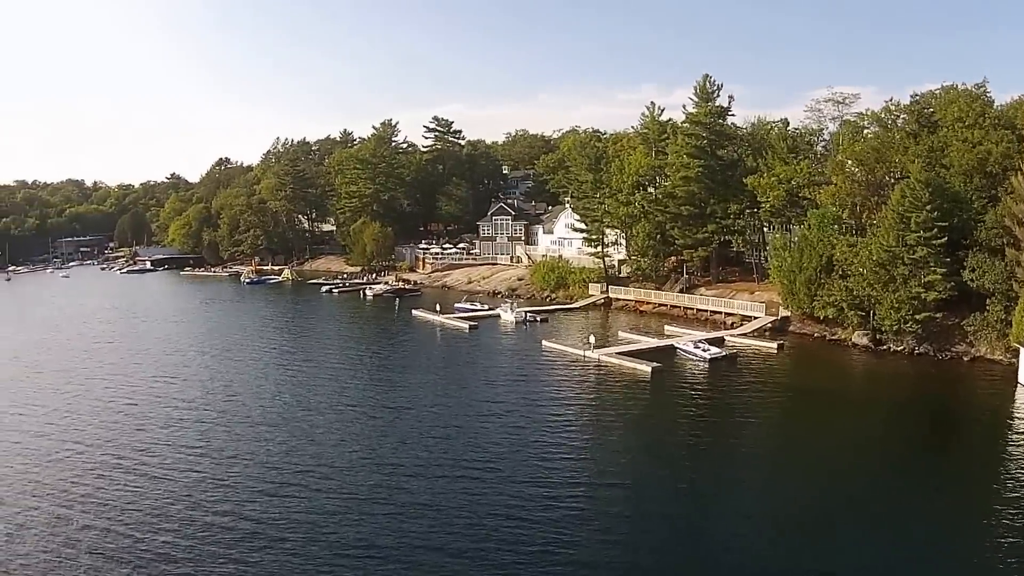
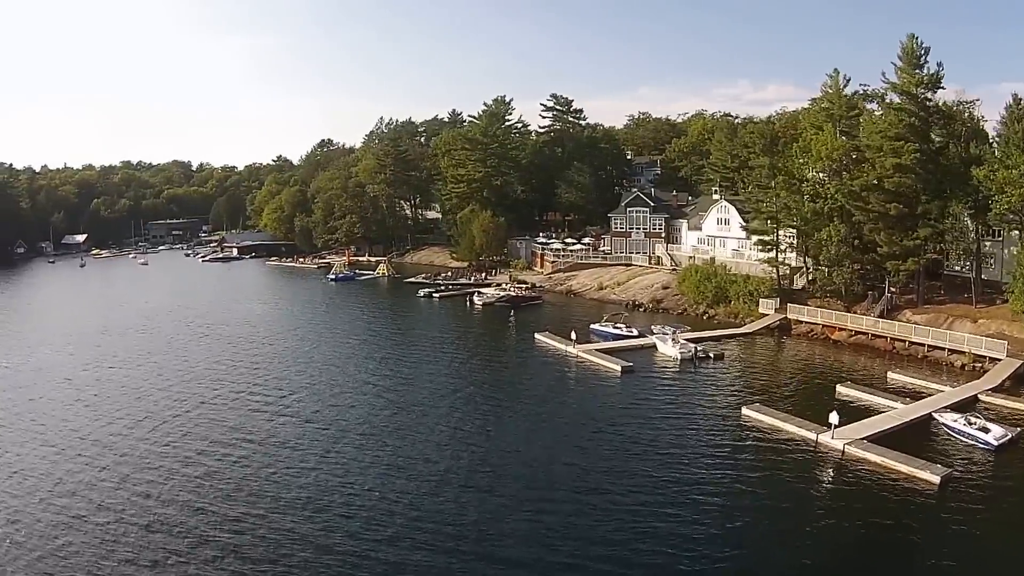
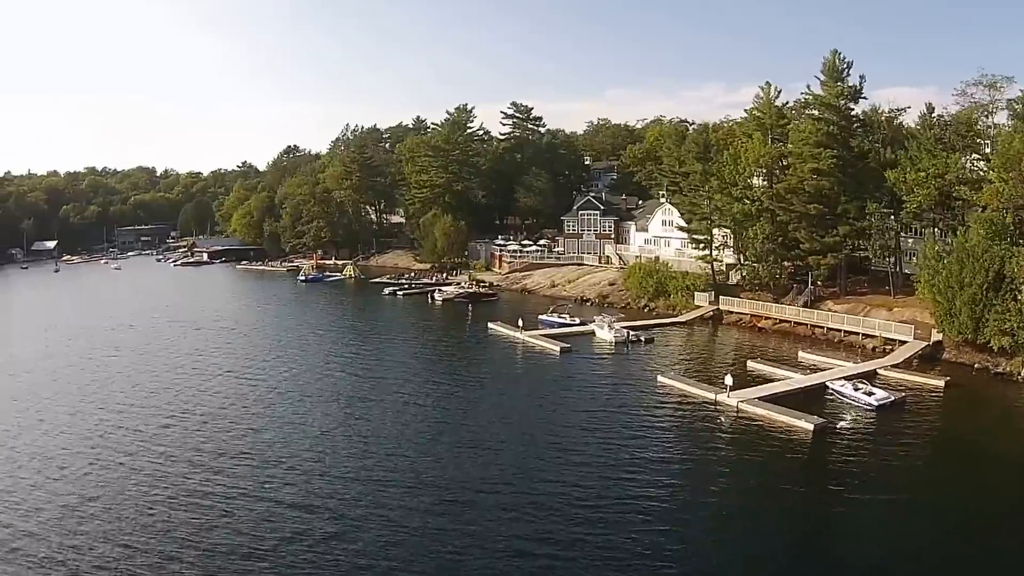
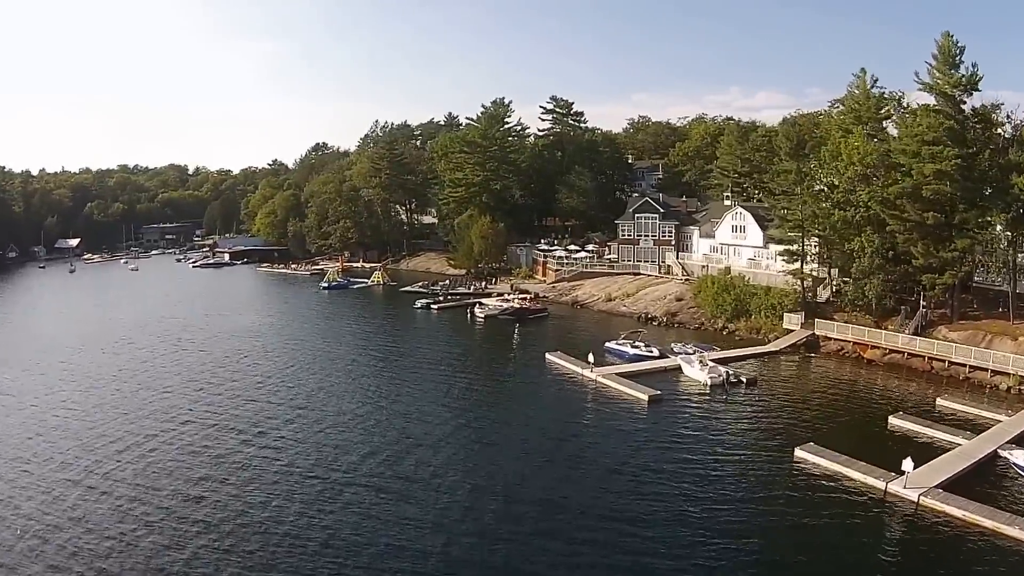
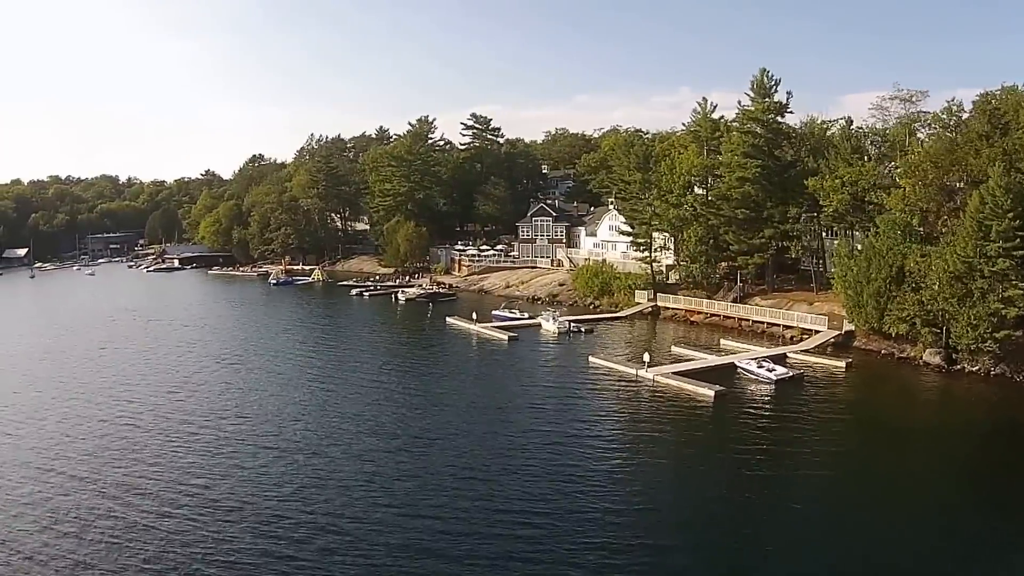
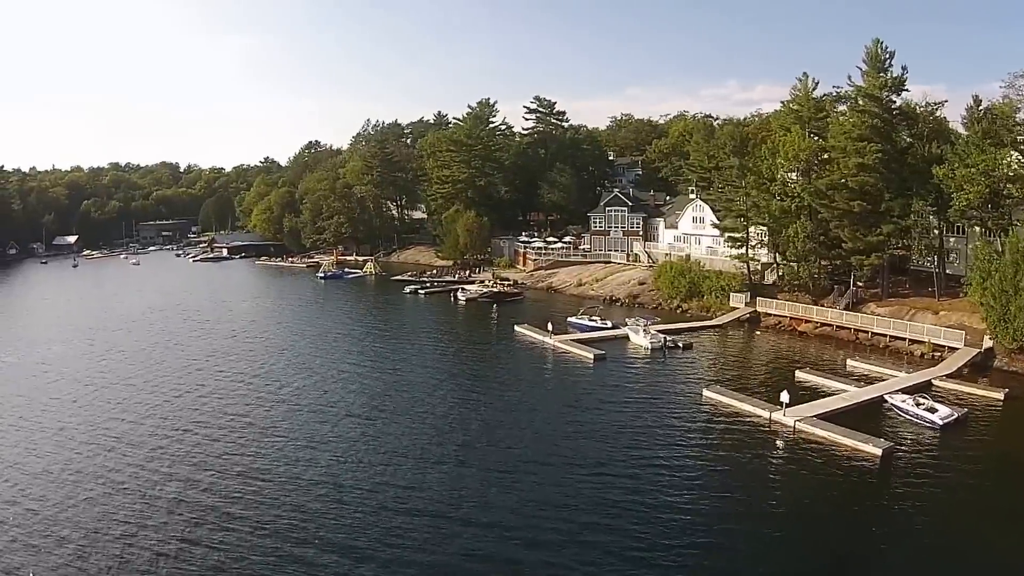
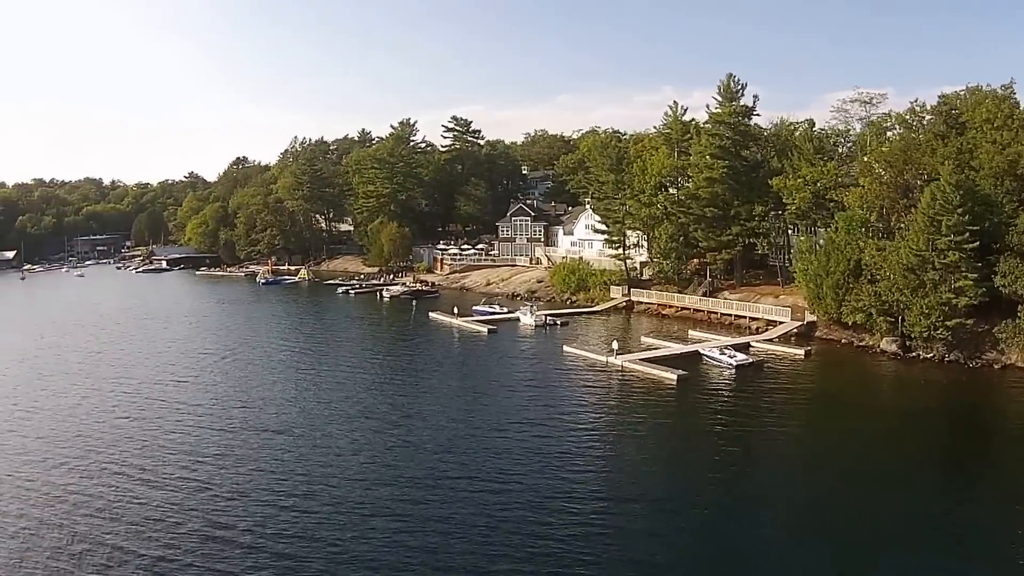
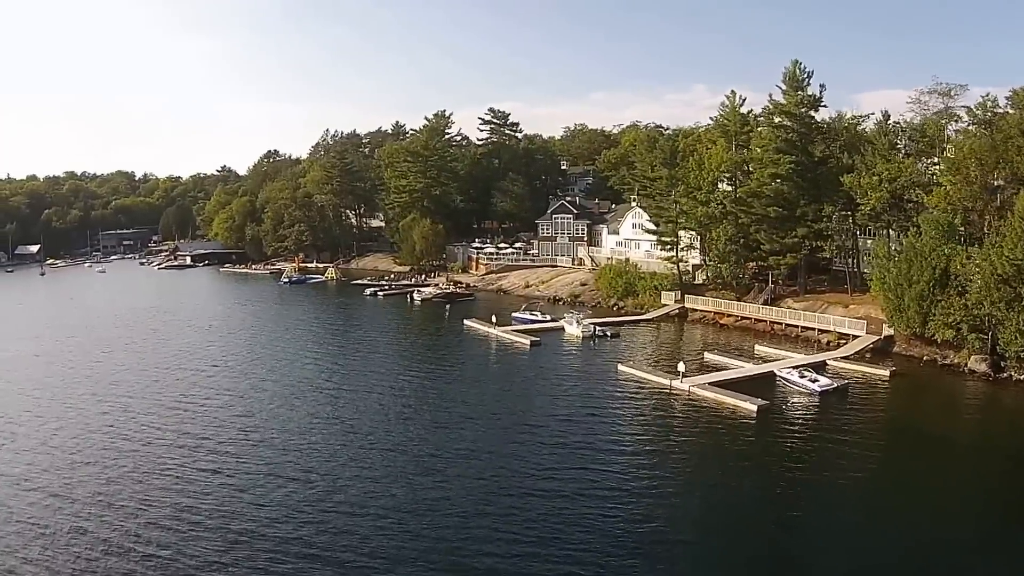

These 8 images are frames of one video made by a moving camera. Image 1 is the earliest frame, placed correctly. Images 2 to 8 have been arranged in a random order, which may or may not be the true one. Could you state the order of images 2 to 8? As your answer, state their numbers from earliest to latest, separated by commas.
7, 5, 8, 3, 6, 2, 4
